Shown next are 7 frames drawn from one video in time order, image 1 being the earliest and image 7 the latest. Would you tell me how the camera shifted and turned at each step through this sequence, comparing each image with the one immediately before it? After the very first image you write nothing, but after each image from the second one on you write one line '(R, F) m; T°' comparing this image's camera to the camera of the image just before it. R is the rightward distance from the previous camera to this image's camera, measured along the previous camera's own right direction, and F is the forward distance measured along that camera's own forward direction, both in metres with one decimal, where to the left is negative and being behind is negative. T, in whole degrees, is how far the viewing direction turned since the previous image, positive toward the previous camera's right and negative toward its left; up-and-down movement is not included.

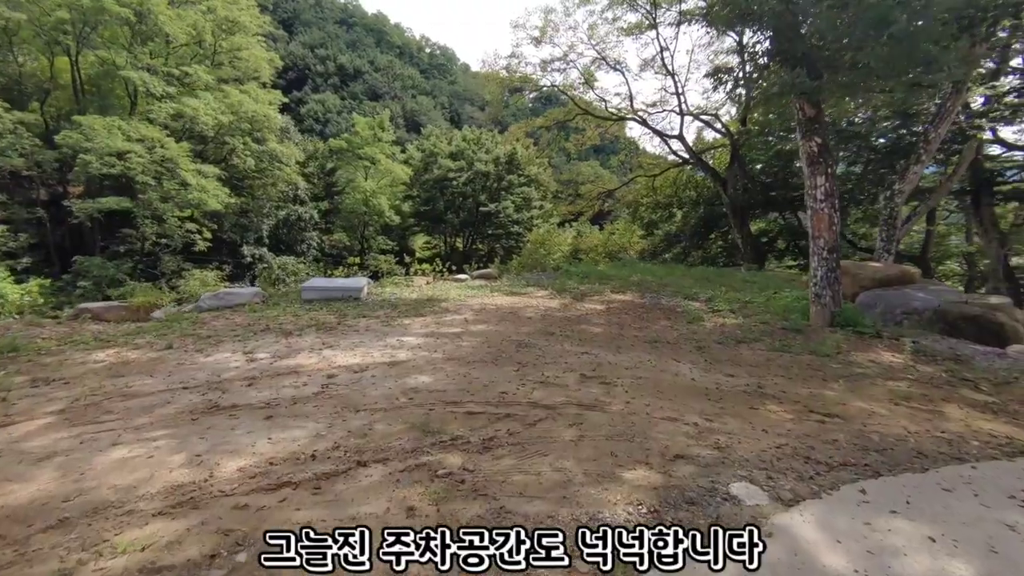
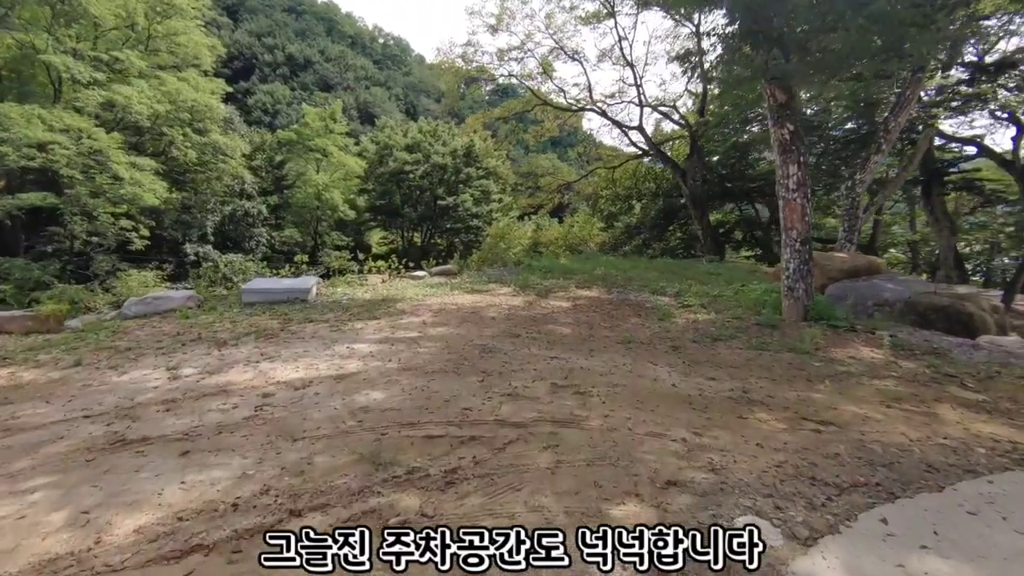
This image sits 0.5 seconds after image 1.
(0.0, +0.4) m; +4°
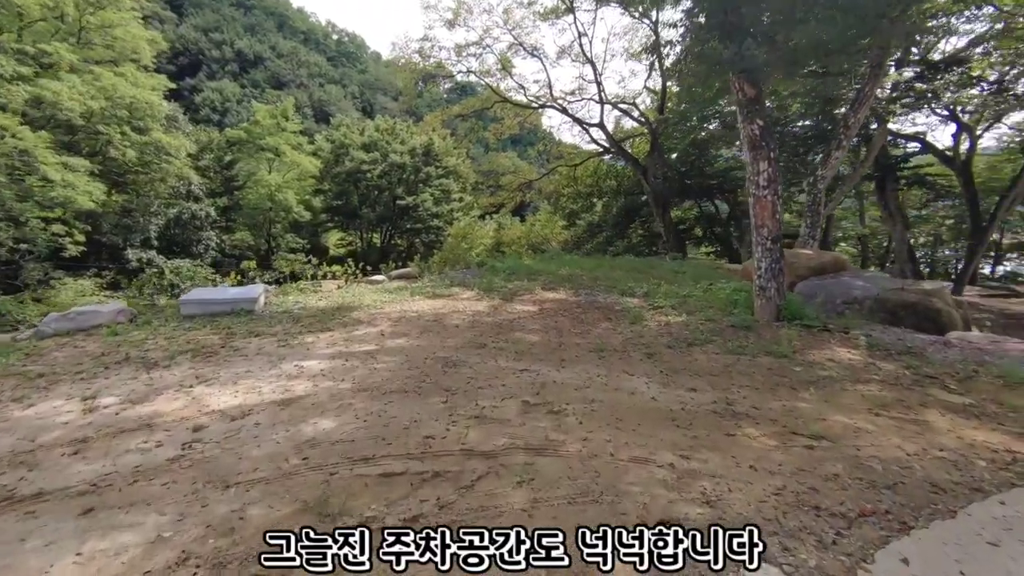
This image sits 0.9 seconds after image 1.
(0.0, +0.3) m; +4°
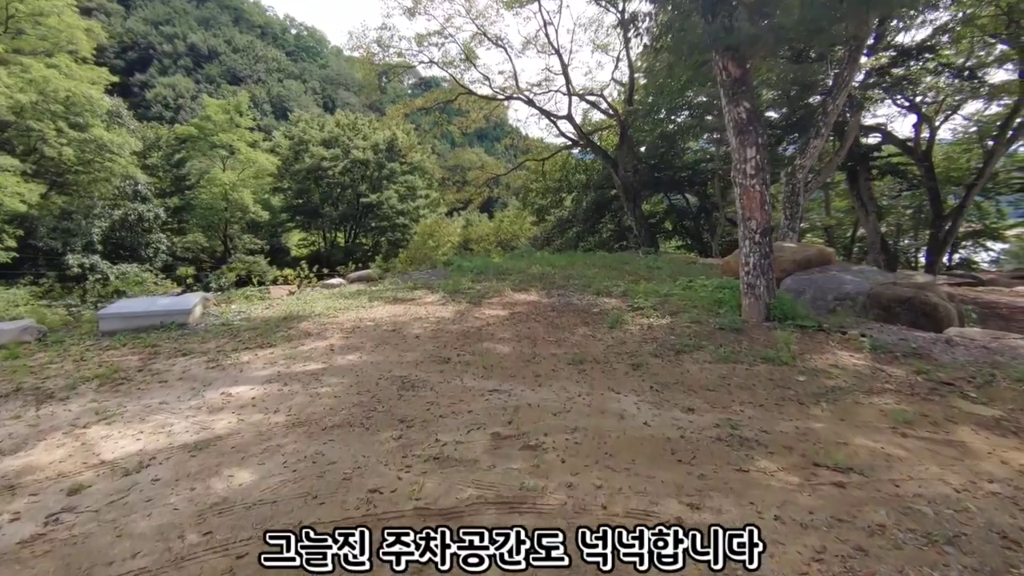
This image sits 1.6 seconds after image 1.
(0.0, +0.6) m; +3°
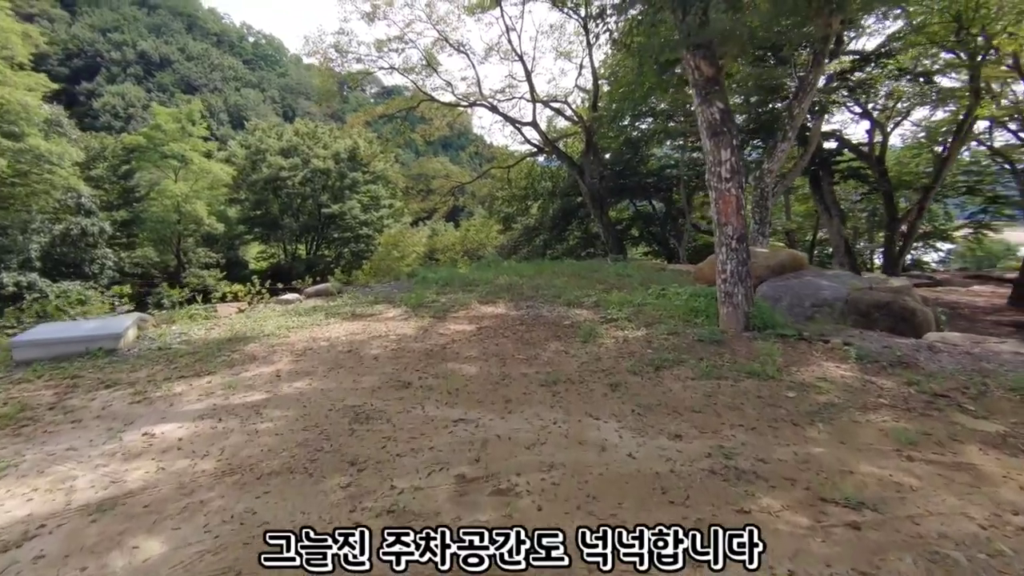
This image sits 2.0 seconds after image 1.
(0.0, +0.3) m; +3°
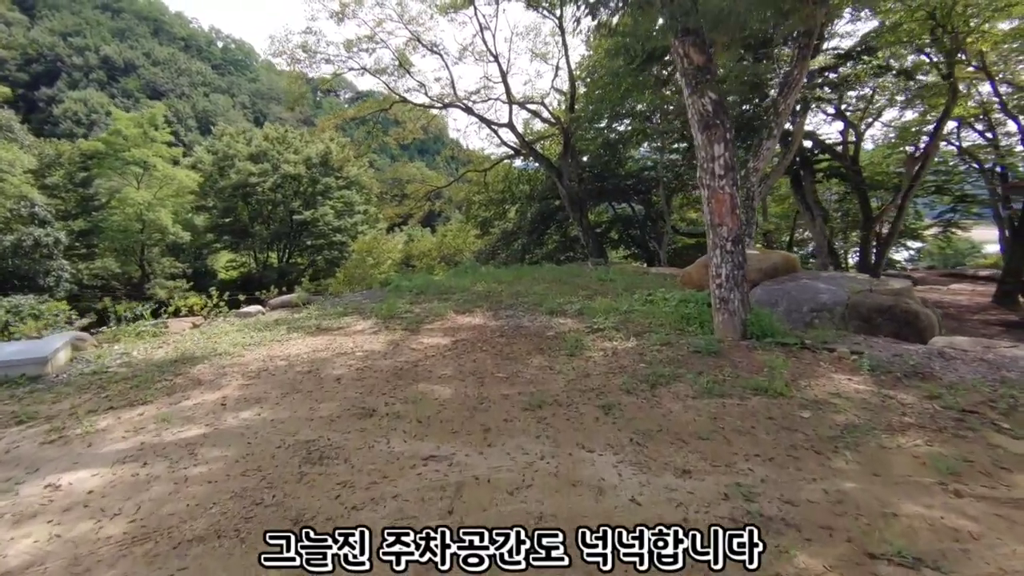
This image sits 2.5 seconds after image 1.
(0.0, +0.4) m; +2°
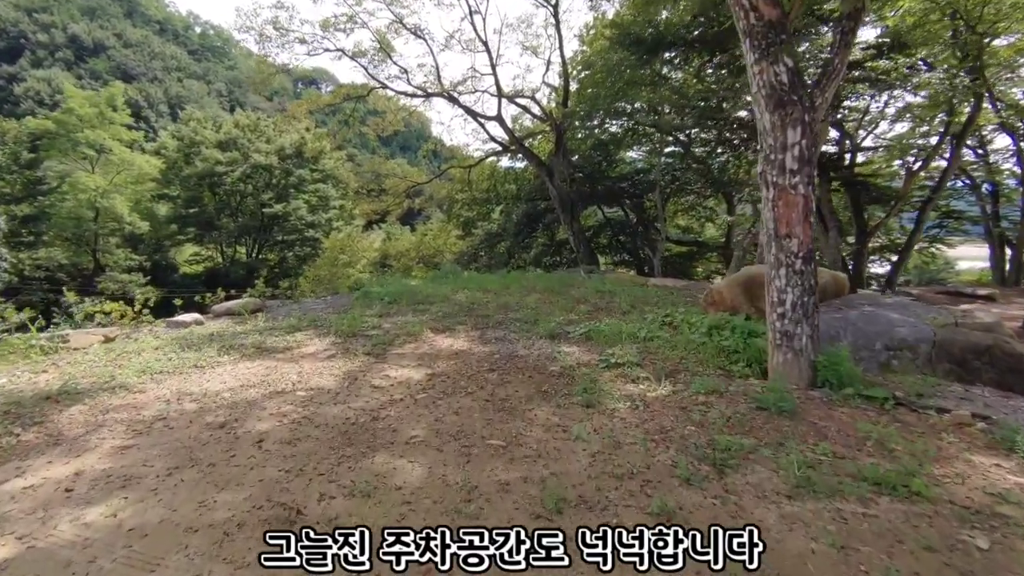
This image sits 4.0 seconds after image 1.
(-0.1, +1.1) m; +2°
